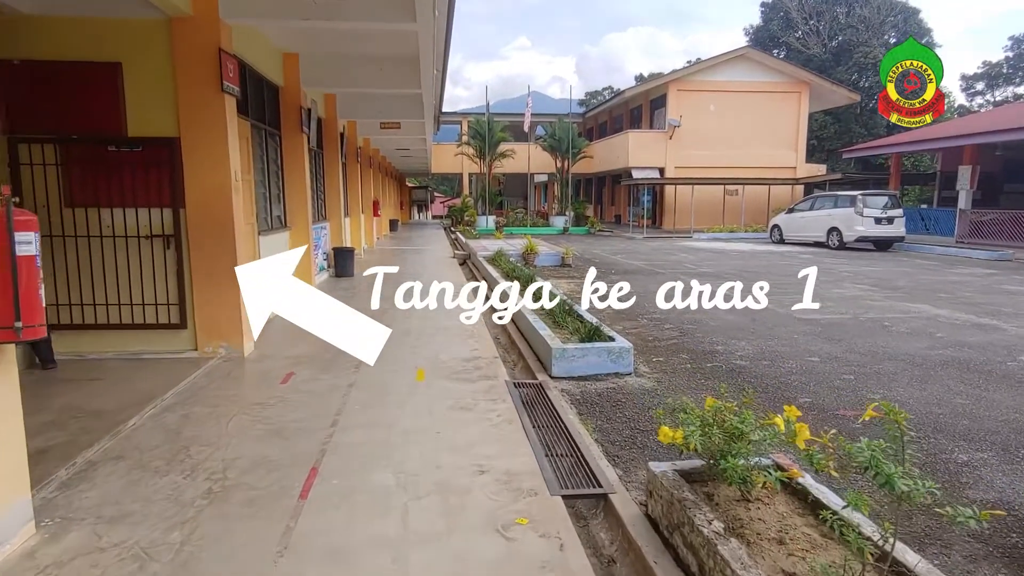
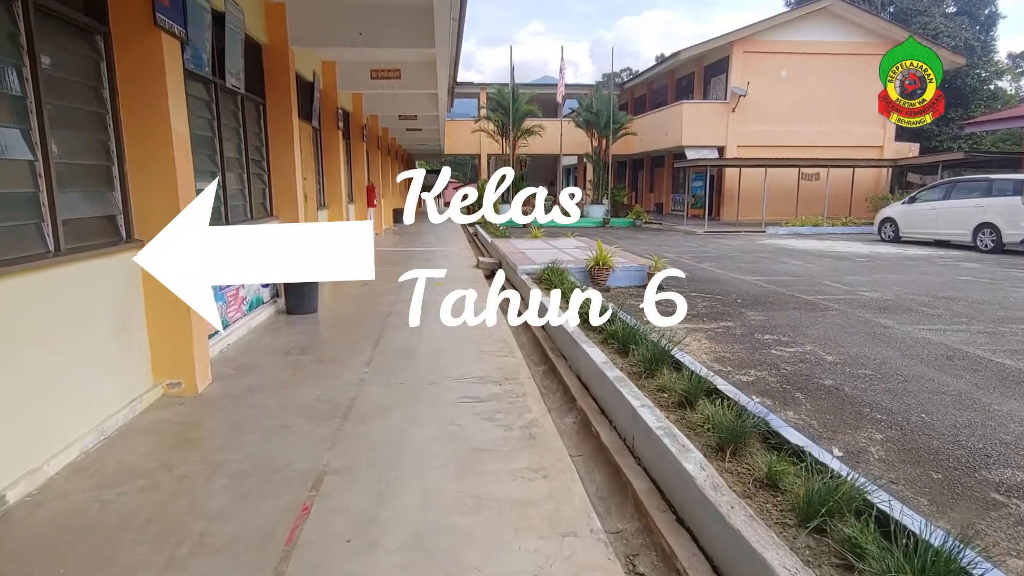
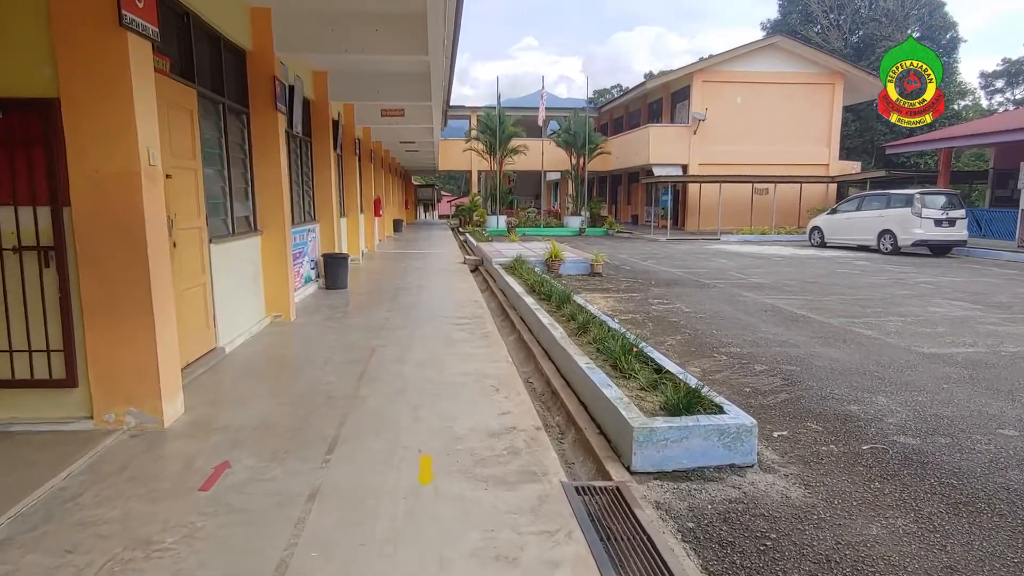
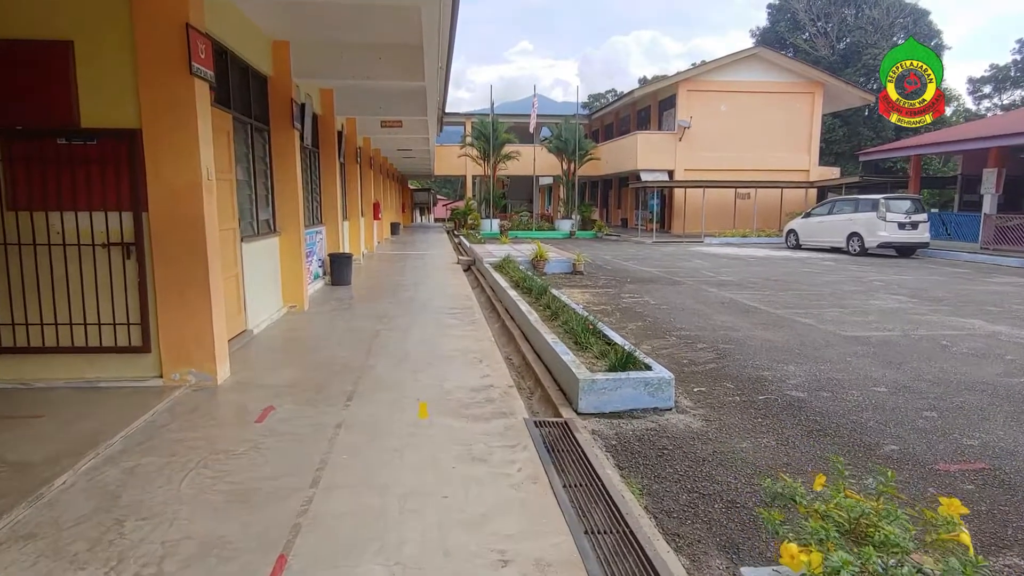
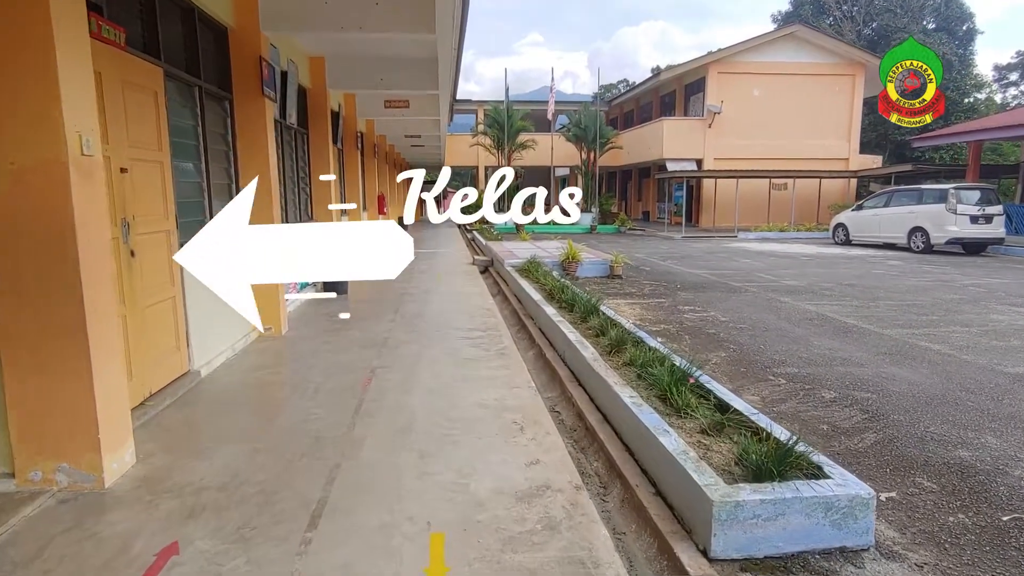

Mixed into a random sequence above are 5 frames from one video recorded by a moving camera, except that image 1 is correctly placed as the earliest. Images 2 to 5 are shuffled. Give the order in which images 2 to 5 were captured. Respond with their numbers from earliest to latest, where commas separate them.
4, 3, 5, 2
